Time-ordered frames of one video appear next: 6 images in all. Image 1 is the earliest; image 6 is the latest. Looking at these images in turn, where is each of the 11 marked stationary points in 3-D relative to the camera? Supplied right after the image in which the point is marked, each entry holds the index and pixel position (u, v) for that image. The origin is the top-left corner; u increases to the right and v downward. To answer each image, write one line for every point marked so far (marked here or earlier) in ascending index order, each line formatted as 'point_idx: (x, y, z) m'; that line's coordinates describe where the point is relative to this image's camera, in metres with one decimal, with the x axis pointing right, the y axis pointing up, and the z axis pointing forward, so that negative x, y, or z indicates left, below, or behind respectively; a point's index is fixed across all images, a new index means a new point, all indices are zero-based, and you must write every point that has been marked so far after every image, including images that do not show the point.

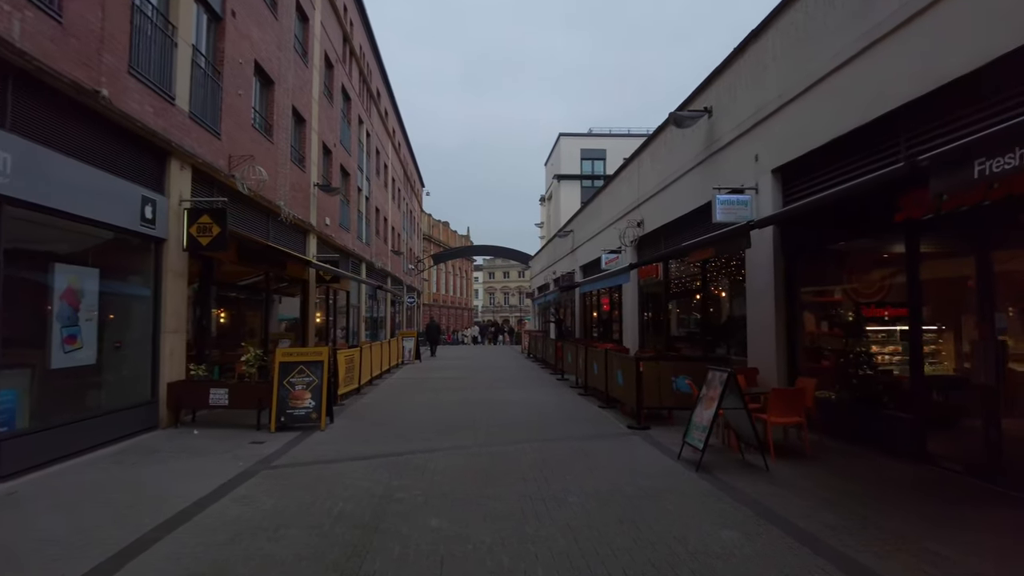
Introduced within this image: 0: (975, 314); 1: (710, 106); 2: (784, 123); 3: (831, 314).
0: (+4.4, -0.3, +6.2) m
1: (+3.6, +3.4, +12.0) m
2: (+4.0, +2.4, +9.4) m
3: (+4.4, -0.4, +9.0) m
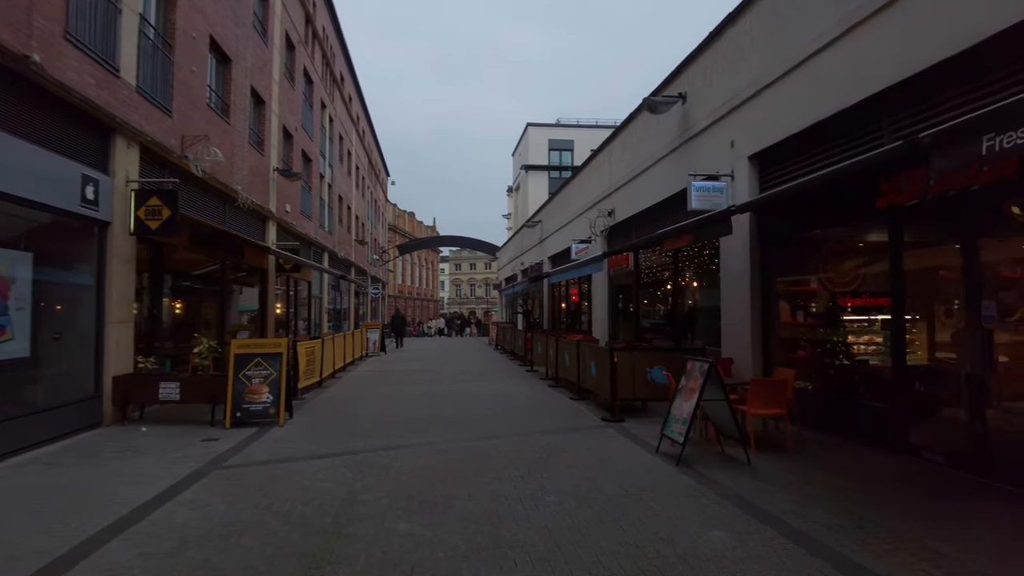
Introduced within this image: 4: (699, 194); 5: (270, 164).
0: (+4.2, -0.1, +6.1) m
1: (+3.1, +3.5, +11.7) m
2: (+3.6, +2.6, +9.2) m
3: (+4.0, -0.2, +8.8) m
4: (+2.8, +1.4, +9.8) m
5: (-6.1, +3.1, +16.5) m
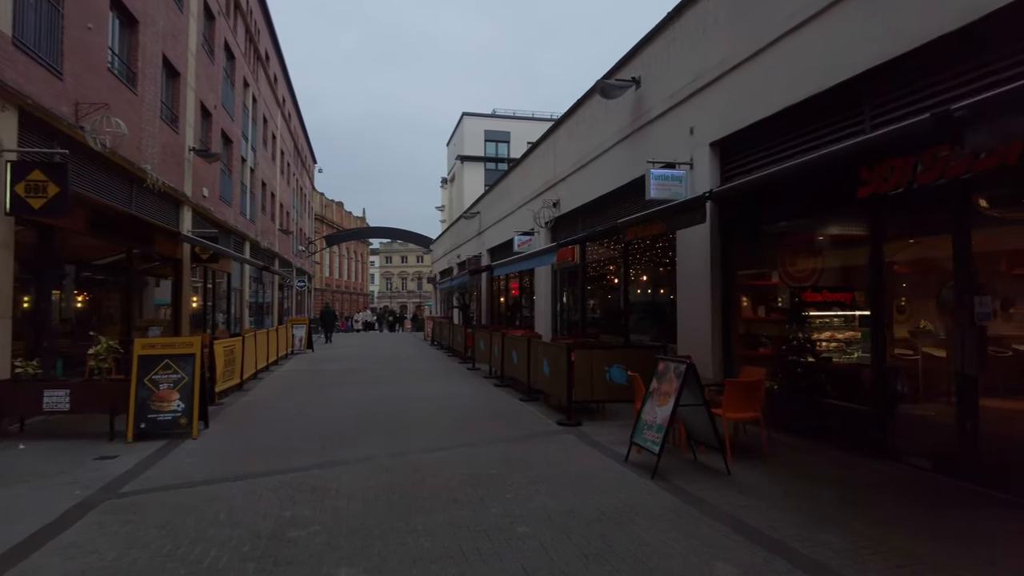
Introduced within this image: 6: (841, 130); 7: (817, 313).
0: (+3.8, -0.1, +5.7) m
1: (+2.2, +3.6, +11.2) m
2: (+2.9, +2.6, +8.7) m
3: (+3.4, -0.1, +8.5) m
4: (+2.1, +1.5, +9.2) m
5: (-7.5, +3.3, +14.9) m
6: (+3.5, +1.7, +7.0) m
7: (+3.6, -0.3, +7.6) m
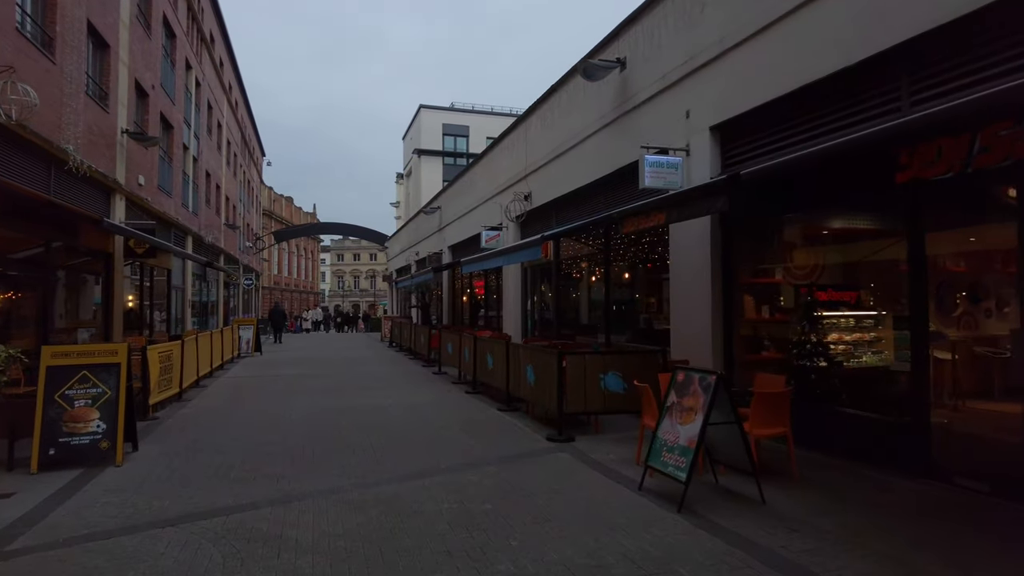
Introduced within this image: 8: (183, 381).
0: (+3.8, -0.1, +5.0) m
1: (+1.8, +3.7, +10.4) m
2: (+2.7, +2.7, +7.9) m
3: (+3.1, -0.1, +7.7) m
4: (+1.8, +1.5, +8.4) m
5: (-8.2, +3.4, +13.4) m
6: (+3.4, +1.7, +6.3) m
7: (+3.5, -0.3, +6.9) m
8: (-5.3, -1.5, +10.6) m
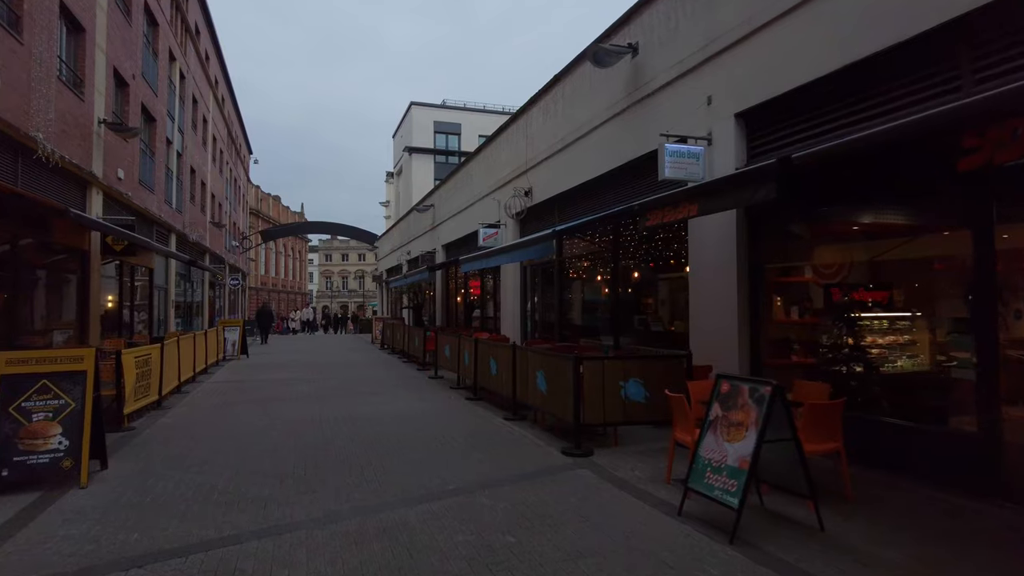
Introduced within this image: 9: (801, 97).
0: (+4.0, -0.1, +4.4) m
1: (+1.8, +3.7, +9.8) m
2: (+2.8, +2.7, +7.3) m
3: (+3.3, -0.1, +7.1) m
4: (+1.9, +1.5, +7.8) m
5: (-8.1, +3.4, +12.6) m
6: (+3.6, +1.7, +5.7) m
7: (+3.6, -0.3, +6.3) m
8: (-5.3, -1.5, +9.9) m
9: (+3.0, +2.0, +7.1) m
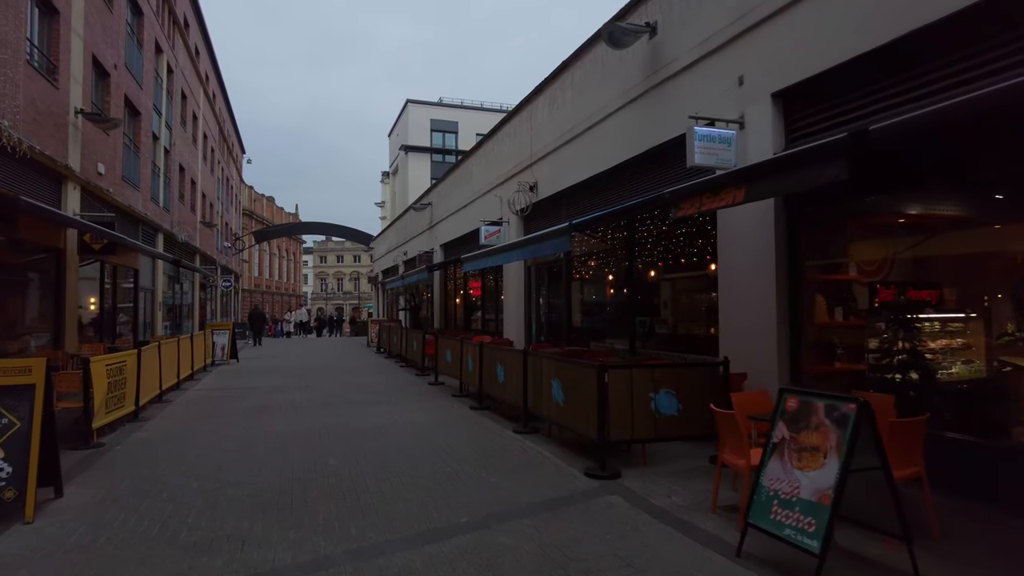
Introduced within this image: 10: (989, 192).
0: (+4.1, 0.0, +3.7) m
1: (+1.9, +3.7, +9.0) m
2: (+2.9, +2.7, +6.6) m
3: (+3.4, -0.1, +6.4) m
4: (+2.1, +1.6, +7.0) m
5: (-8.0, +3.4, +11.8) m
6: (+3.7, +1.8, +5.0) m
7: (+3.7, -0.2, +5.6) m
8: (-5.2, -1.5, +9.1) m
9: (+3.1, +2.1, +6.4) m
10: (+3.8, +0.8, +5.3) m
